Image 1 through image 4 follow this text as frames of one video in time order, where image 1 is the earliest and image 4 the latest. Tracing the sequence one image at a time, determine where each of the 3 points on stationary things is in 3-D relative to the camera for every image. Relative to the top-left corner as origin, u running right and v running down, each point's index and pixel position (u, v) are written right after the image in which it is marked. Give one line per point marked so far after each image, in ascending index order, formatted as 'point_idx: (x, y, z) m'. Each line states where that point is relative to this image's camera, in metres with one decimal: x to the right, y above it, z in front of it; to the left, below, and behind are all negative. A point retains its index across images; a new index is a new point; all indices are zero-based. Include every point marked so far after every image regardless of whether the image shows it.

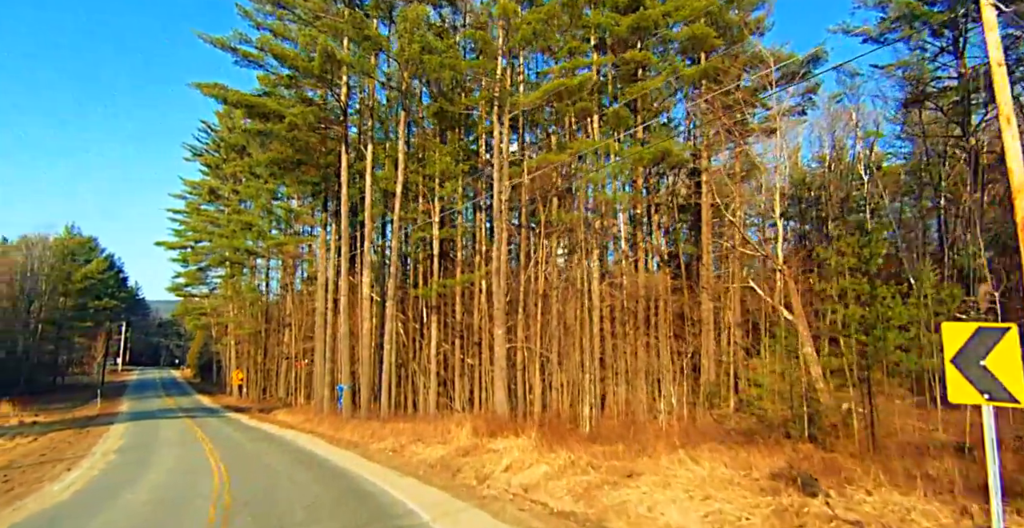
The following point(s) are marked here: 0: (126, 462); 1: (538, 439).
0: (-10.9, -5.4, +19.5) m
1: (+0.7, -4.5, +18.0) m
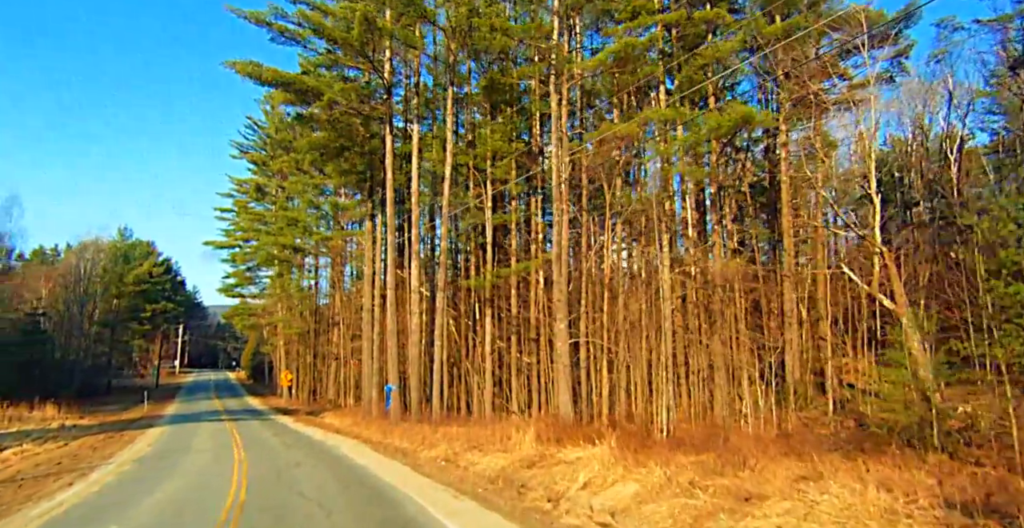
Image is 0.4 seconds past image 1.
0: (-9.2, -5.1, +17.4) m
1: (+2.3, -4.0, +15.2) m
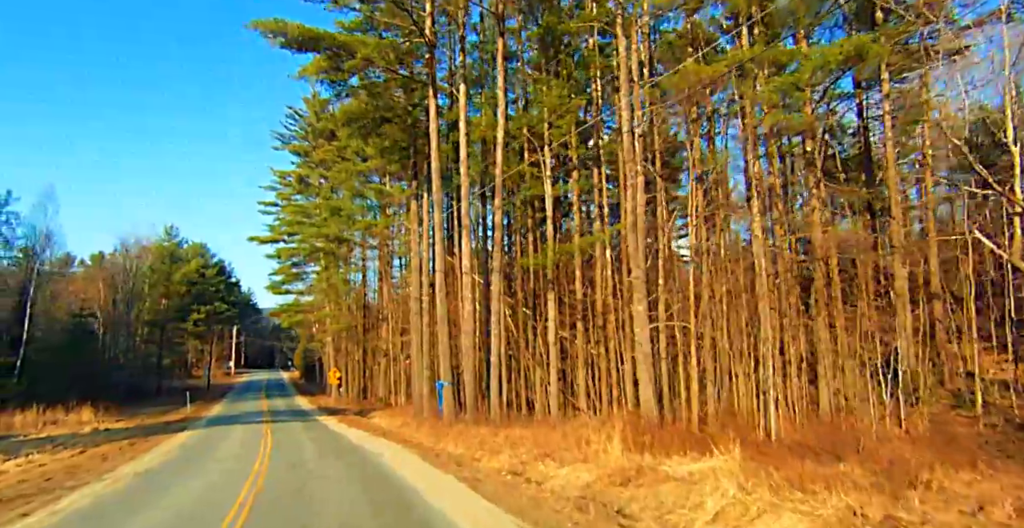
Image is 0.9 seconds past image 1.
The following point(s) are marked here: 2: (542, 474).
0: (-7.5, -4.6, +14.5) m
1: (+3.7, -3.2, +11.5) m
2: (+0.6, -3.9, +13.3) m
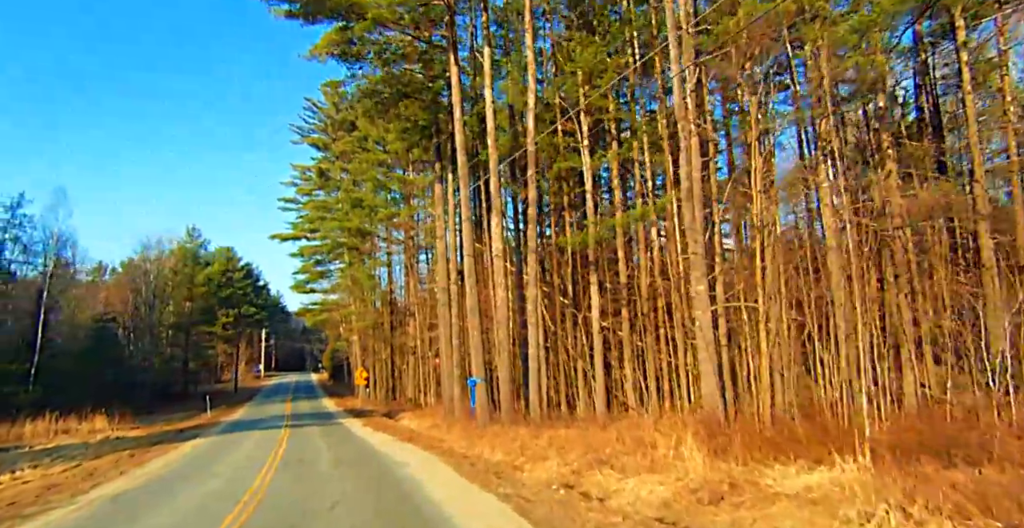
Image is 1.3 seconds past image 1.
0: (-6.6, -4.2, +12.2) m
1: (+4.4, -2.5, +8.8) m
2: (+1.4, -3.4, +10.7) m
